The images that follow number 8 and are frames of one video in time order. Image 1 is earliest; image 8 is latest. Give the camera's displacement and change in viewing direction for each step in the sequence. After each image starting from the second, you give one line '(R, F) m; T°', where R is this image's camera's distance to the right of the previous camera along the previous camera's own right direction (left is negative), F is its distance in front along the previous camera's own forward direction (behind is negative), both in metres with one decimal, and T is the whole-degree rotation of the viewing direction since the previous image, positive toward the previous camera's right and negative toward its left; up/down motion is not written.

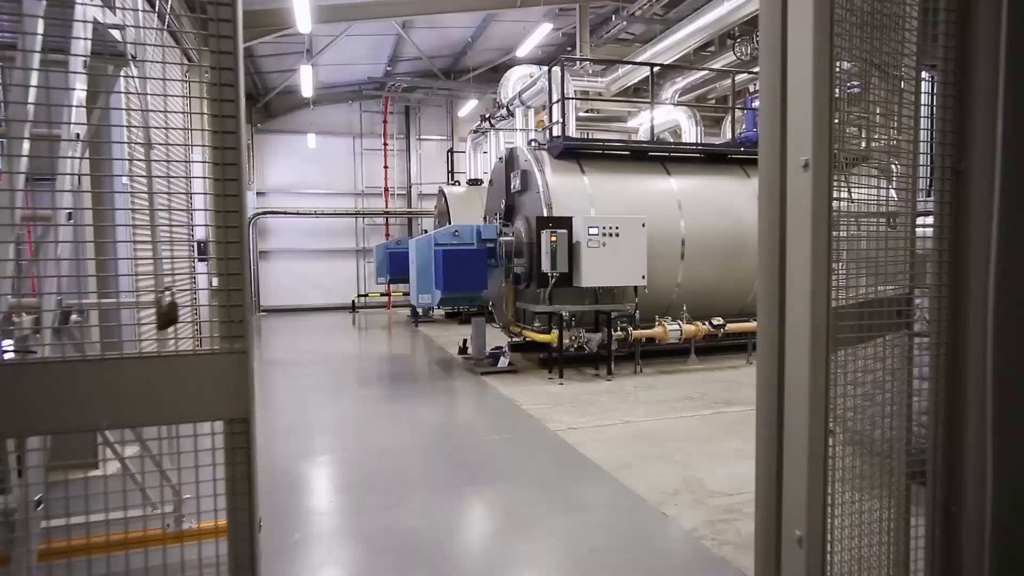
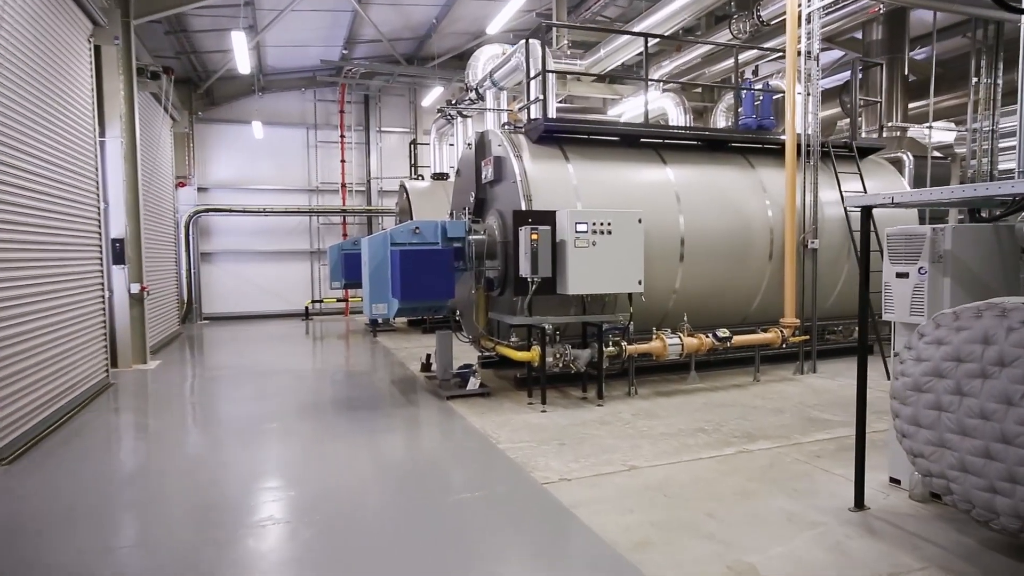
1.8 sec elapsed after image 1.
(0.0, +0.9) m; +3°
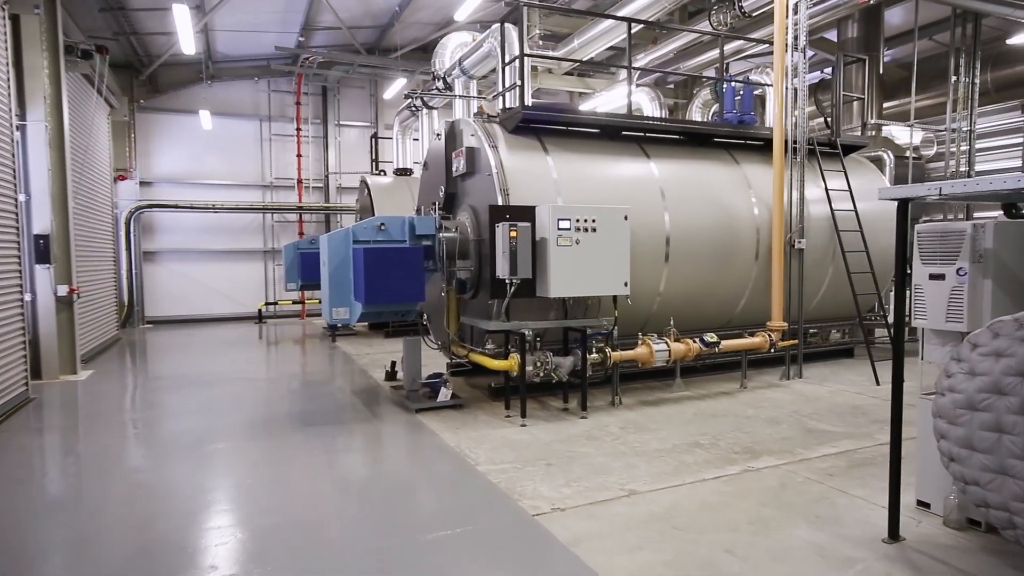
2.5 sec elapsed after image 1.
(-0.1, +0.4) m; +4°
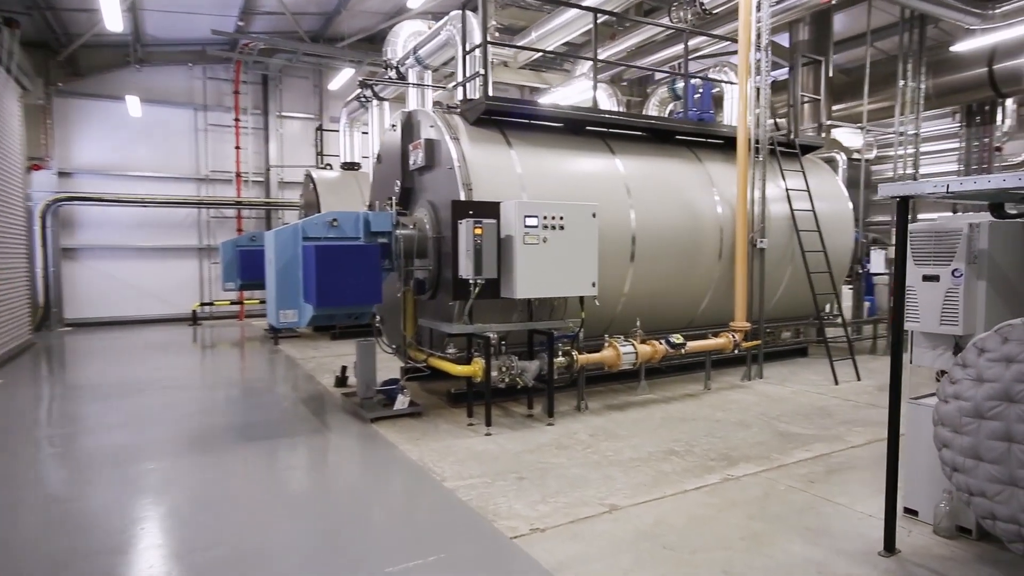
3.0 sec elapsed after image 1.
(-0.1, +0.2) m; +5°
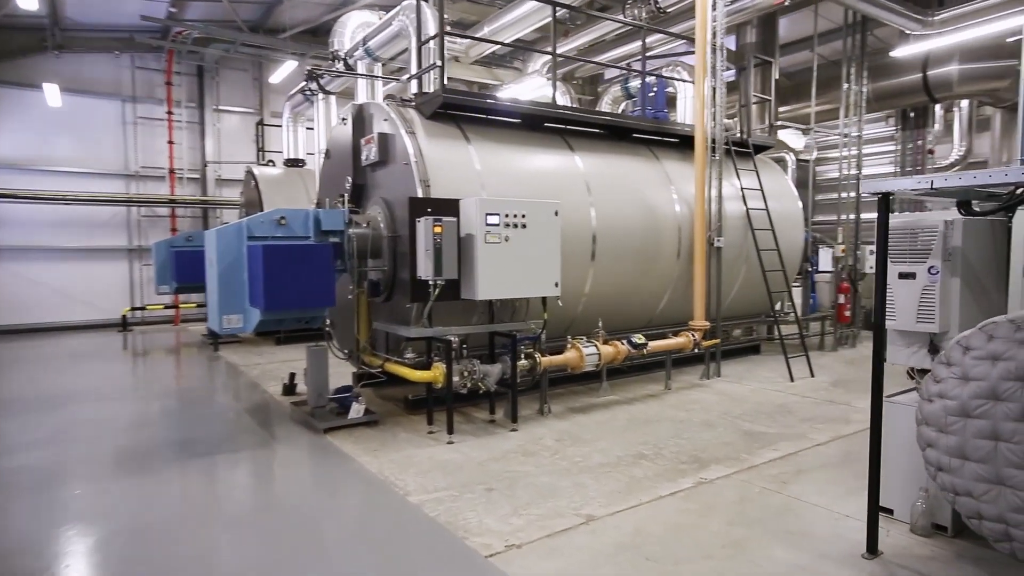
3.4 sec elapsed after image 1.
(-0.1, +0.2) m; +5°
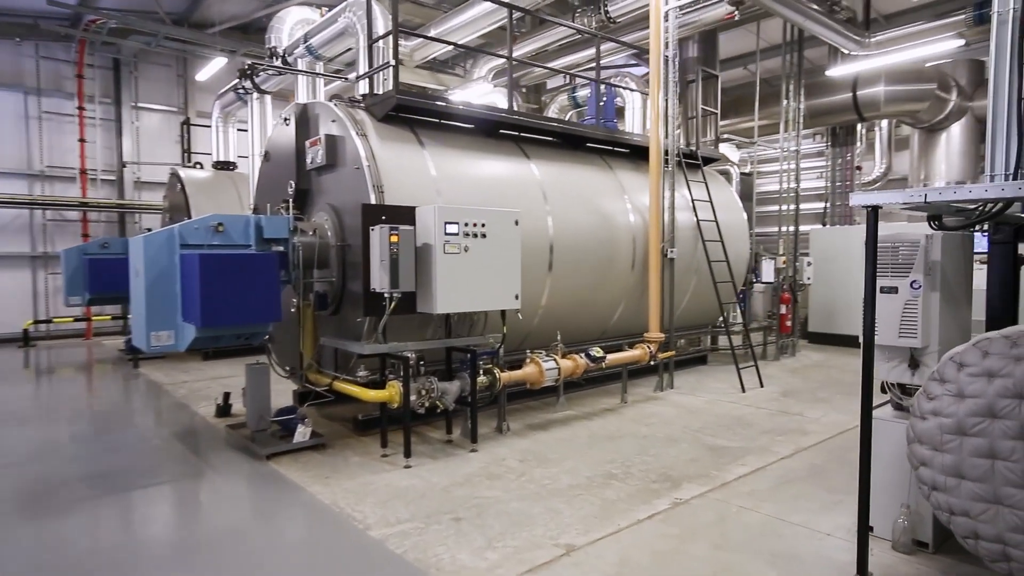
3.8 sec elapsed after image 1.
(-0.2, +0.2) m; +6°
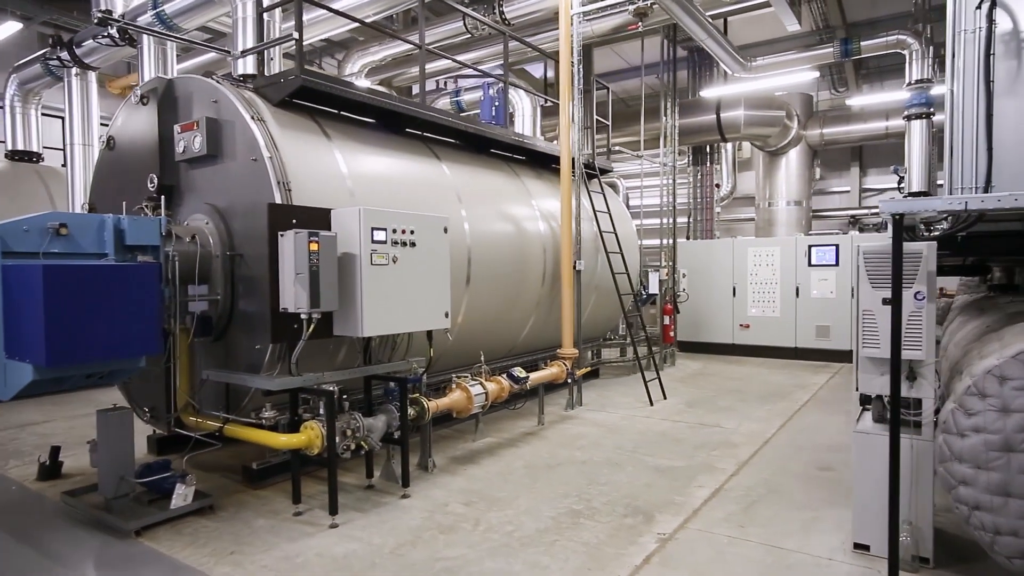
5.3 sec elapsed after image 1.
(-0.5, +0.5) m; +15°
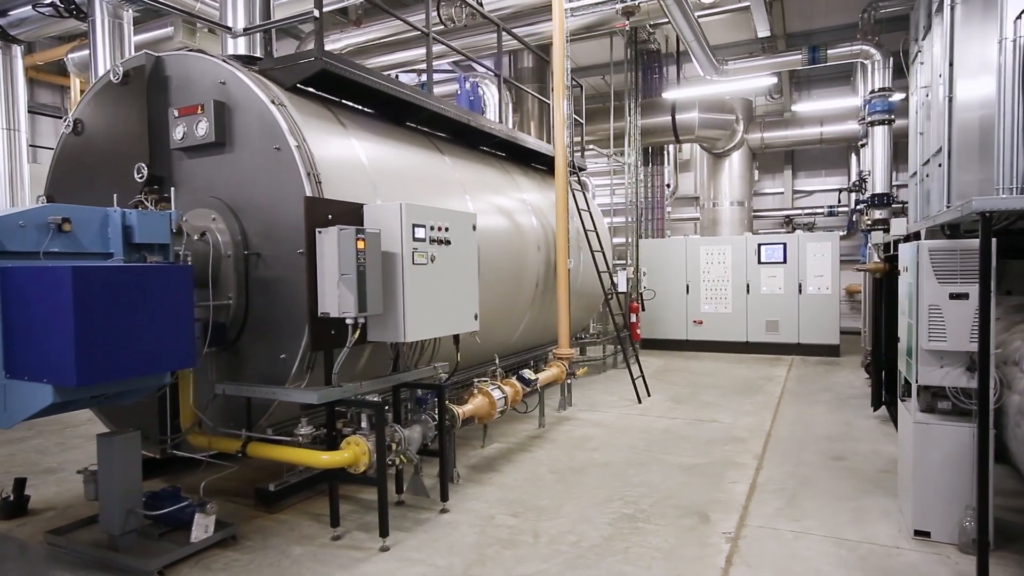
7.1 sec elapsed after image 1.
(-0.6, +0.2) m; +8°
